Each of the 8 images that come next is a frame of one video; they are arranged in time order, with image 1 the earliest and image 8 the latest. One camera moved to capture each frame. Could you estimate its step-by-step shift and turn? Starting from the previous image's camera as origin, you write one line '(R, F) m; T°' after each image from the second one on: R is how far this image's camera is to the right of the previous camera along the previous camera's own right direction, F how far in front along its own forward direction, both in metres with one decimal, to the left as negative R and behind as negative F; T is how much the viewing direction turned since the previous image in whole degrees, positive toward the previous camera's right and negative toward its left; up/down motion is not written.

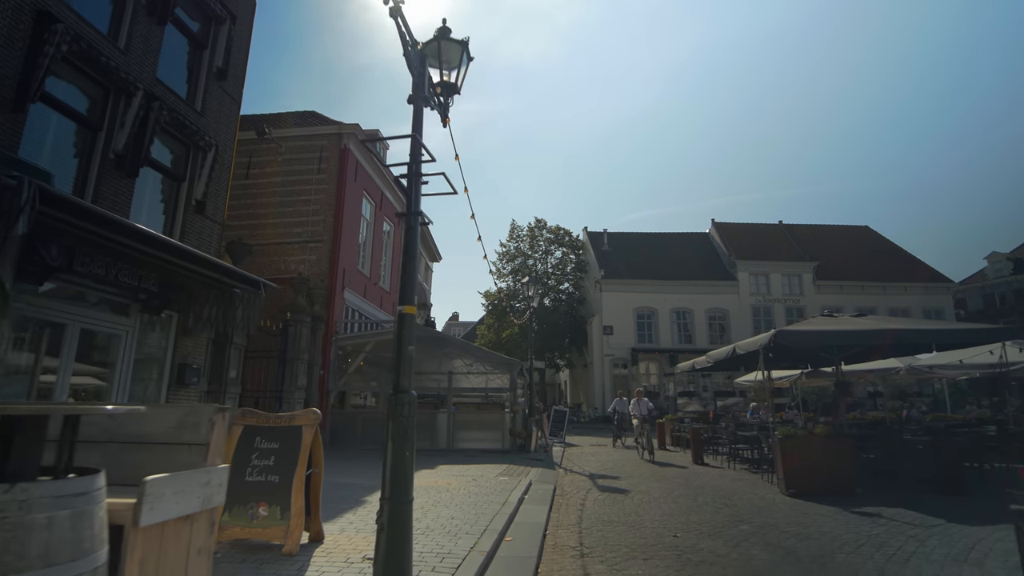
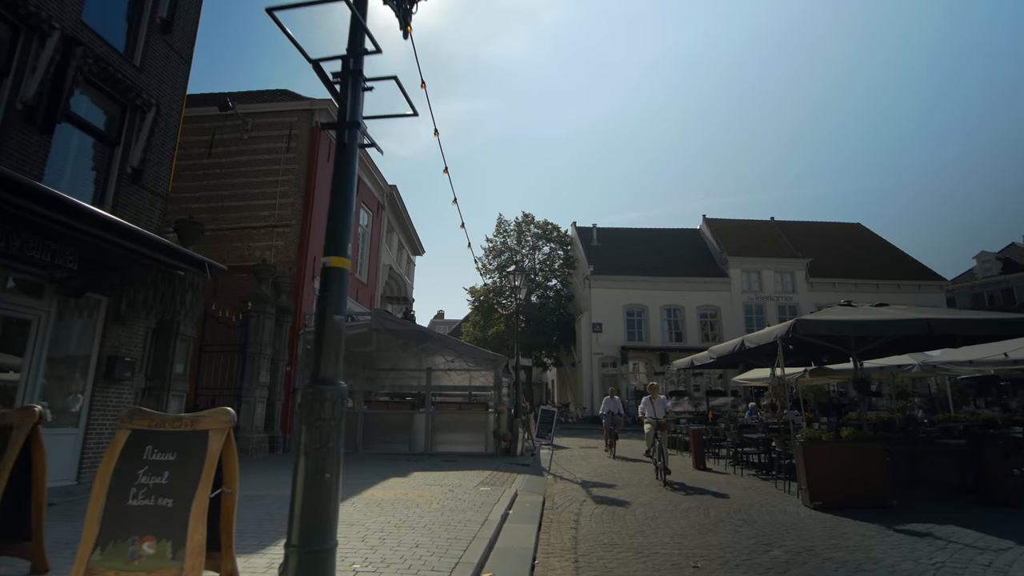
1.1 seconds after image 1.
(0.0, +1.2) m; +1°
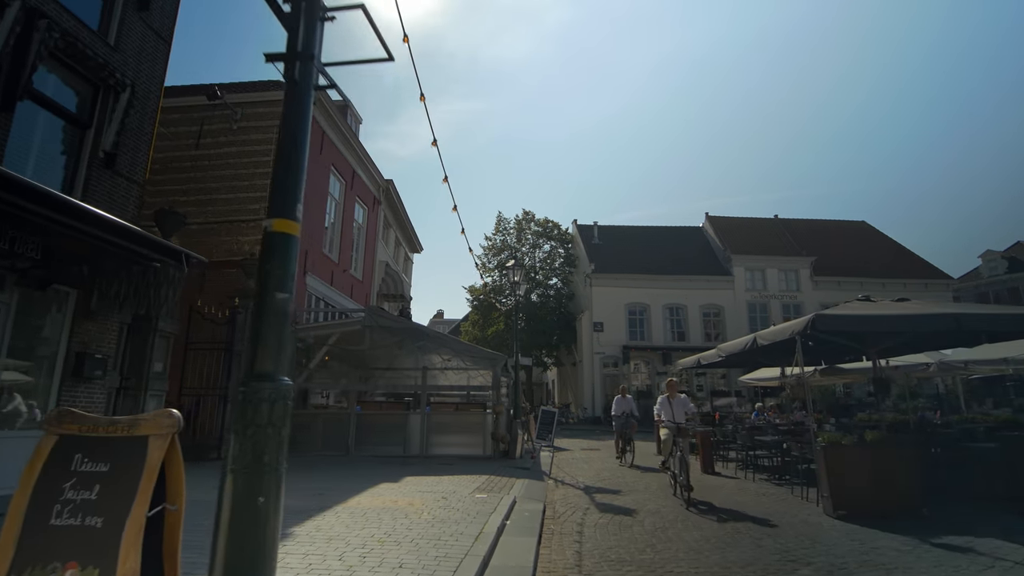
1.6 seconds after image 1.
(0.0, +0.6) m; 0°
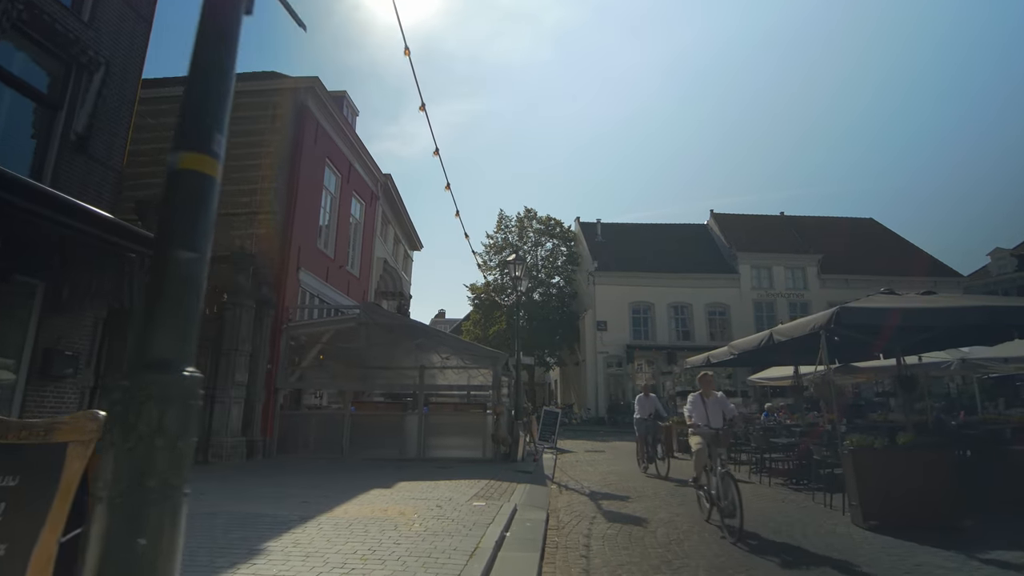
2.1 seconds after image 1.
(0.0, +0.5) m; 0°
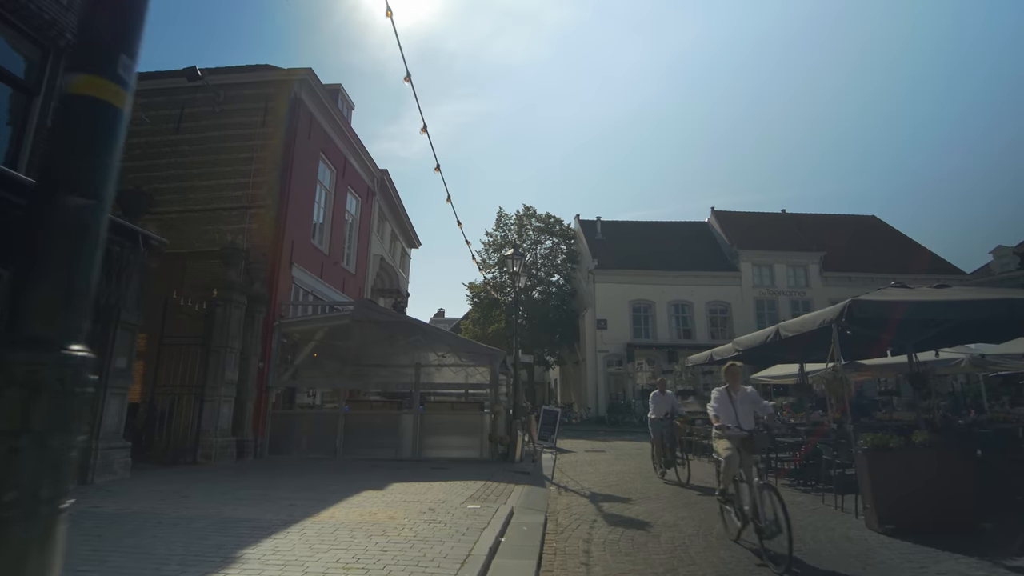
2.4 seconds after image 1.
(0.0, +0.3) m; 0°
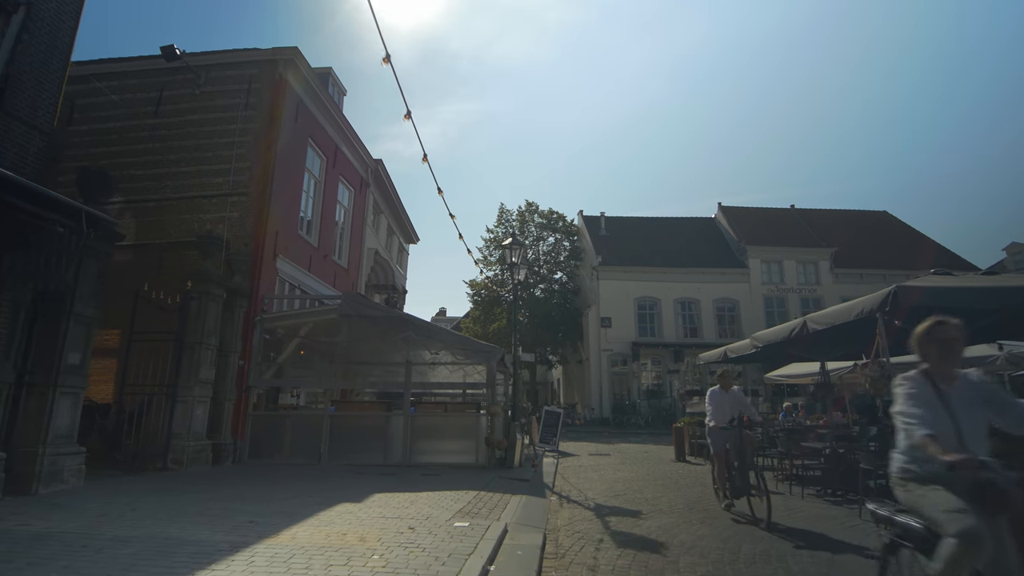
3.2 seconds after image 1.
(+0.1, +0.9) m; 0°
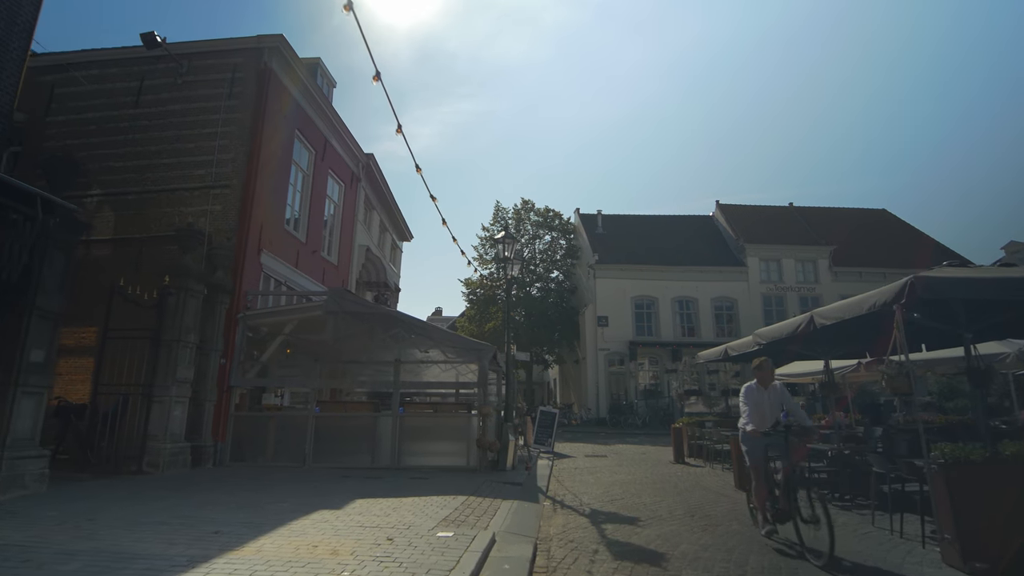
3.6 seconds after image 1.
(+0.1, +0.4) m; 0°
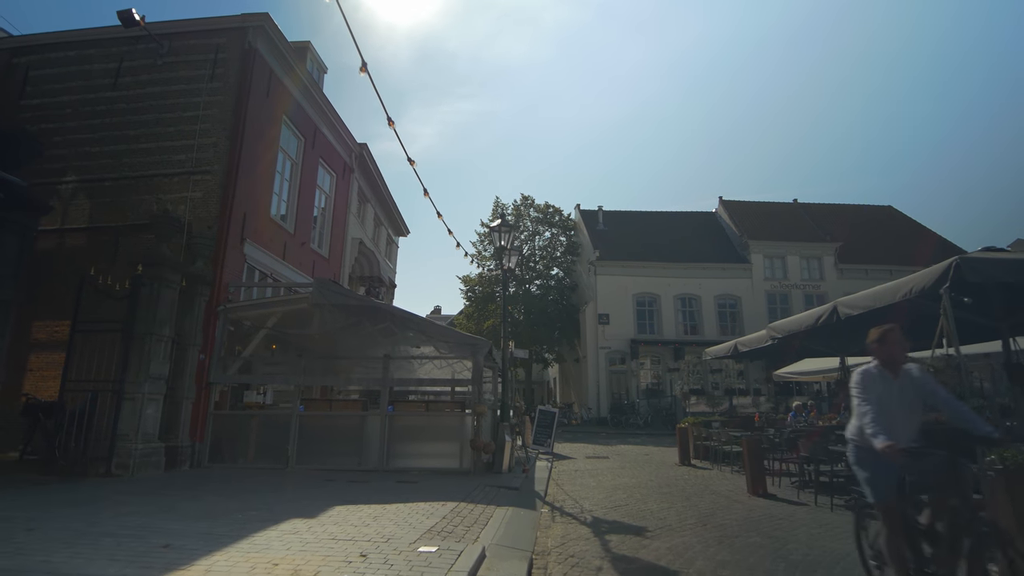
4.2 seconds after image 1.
(+0.1, +0.6) m; 0°
